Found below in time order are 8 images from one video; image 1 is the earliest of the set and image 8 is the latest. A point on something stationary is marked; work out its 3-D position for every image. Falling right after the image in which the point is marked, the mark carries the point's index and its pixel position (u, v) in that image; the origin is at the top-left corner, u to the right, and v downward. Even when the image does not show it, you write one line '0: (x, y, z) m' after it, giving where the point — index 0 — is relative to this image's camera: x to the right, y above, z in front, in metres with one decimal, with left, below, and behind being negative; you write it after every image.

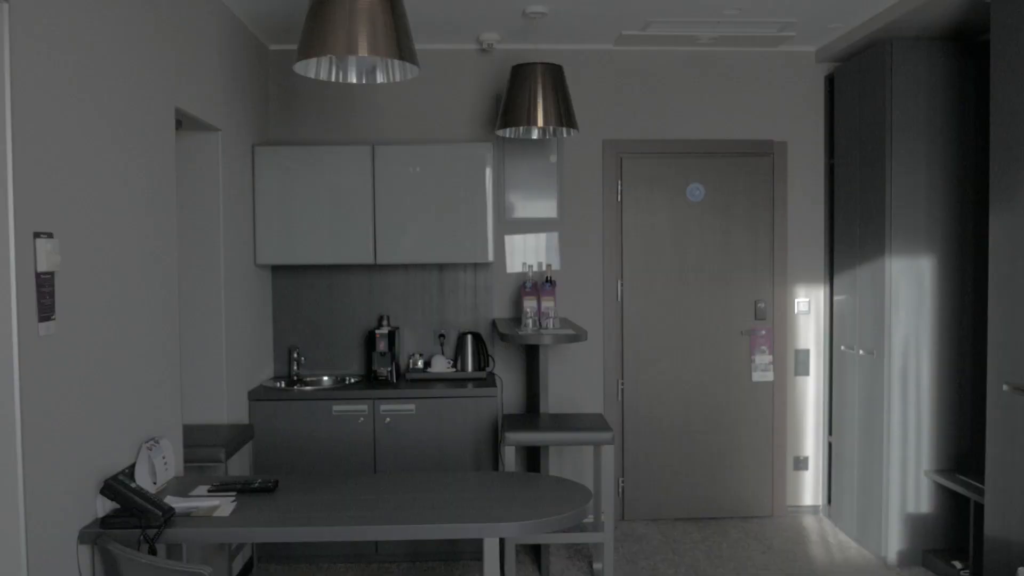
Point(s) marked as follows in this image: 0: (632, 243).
0: (+0.5, +0.2, +4.2) m
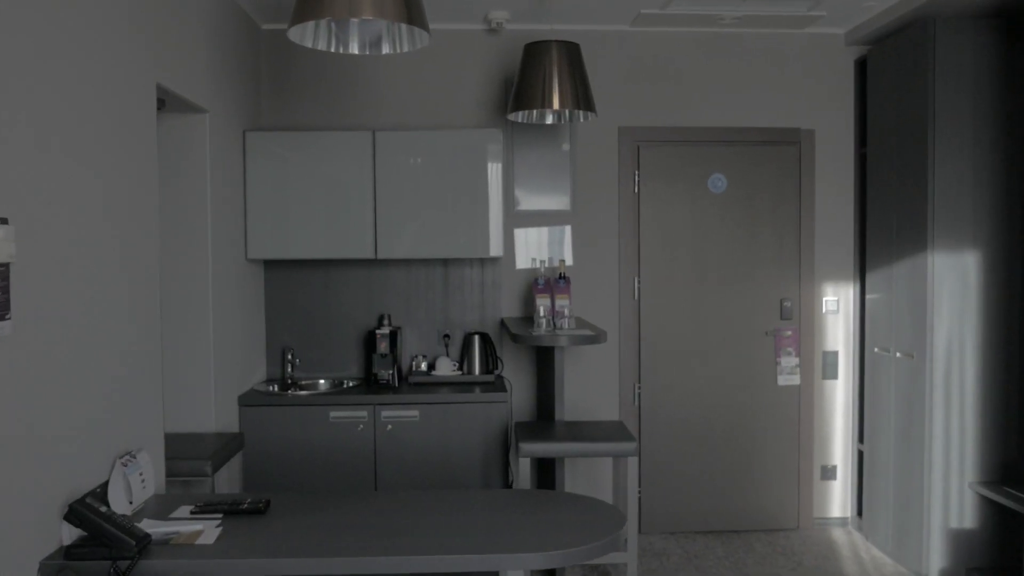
0: (+0.5, +0.2, +4.0) m
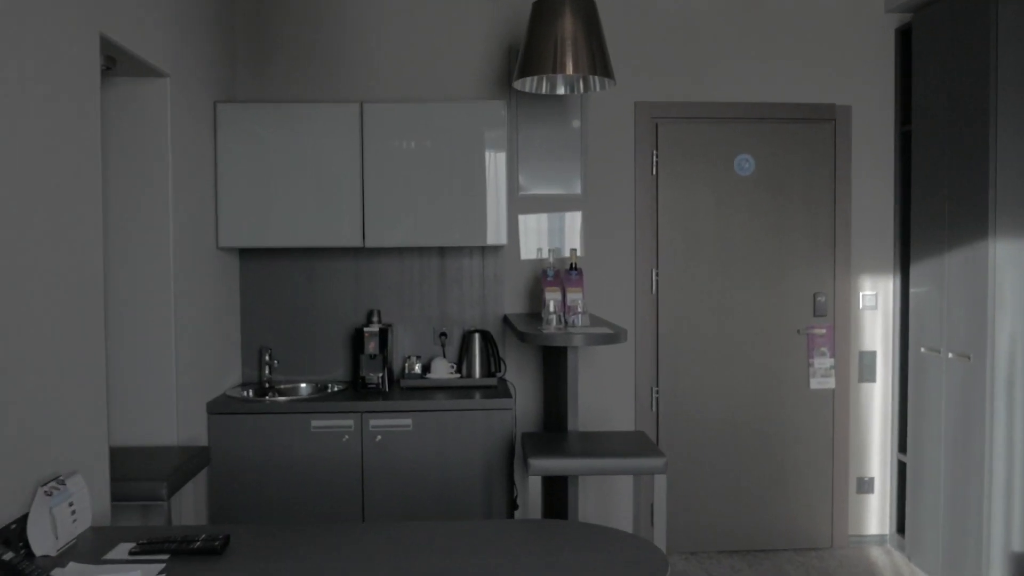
0: (+0.6, +0.2, +3.6) m
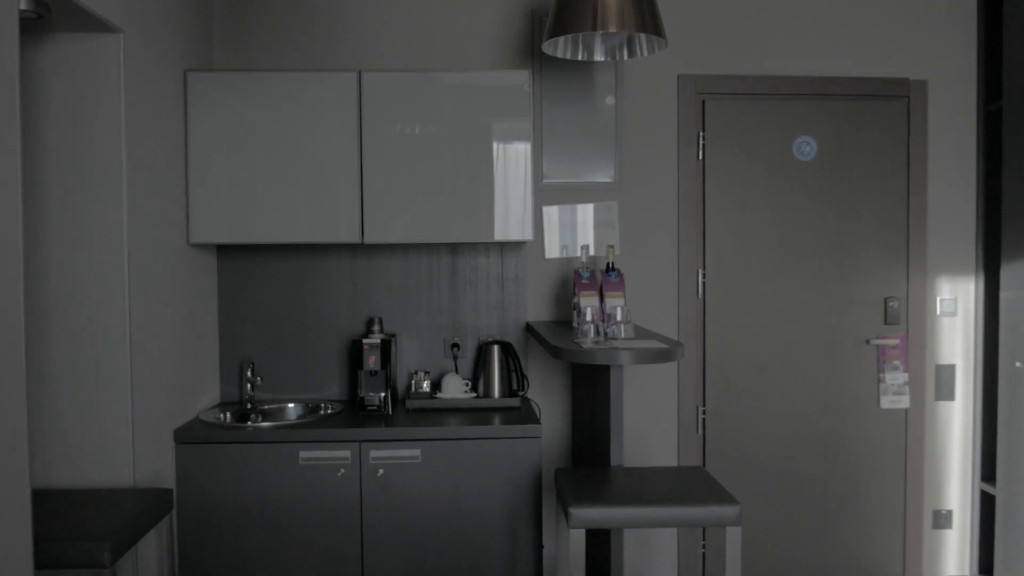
0: (+0.6, +0.2, +3.1) m
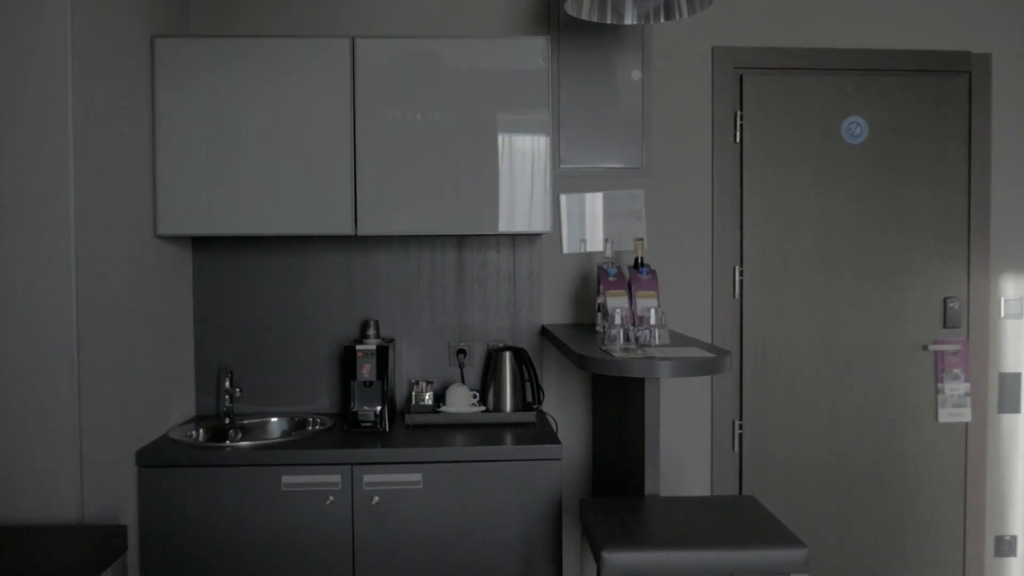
0: (+0.7, +0.2, +2.7) m
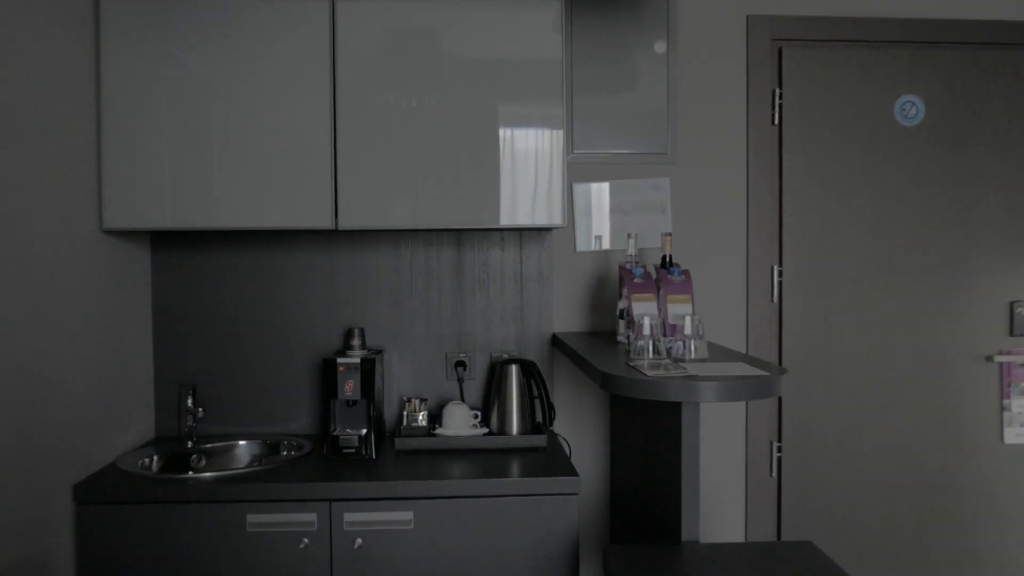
0: (+0.7, +0.2, +2.4) m
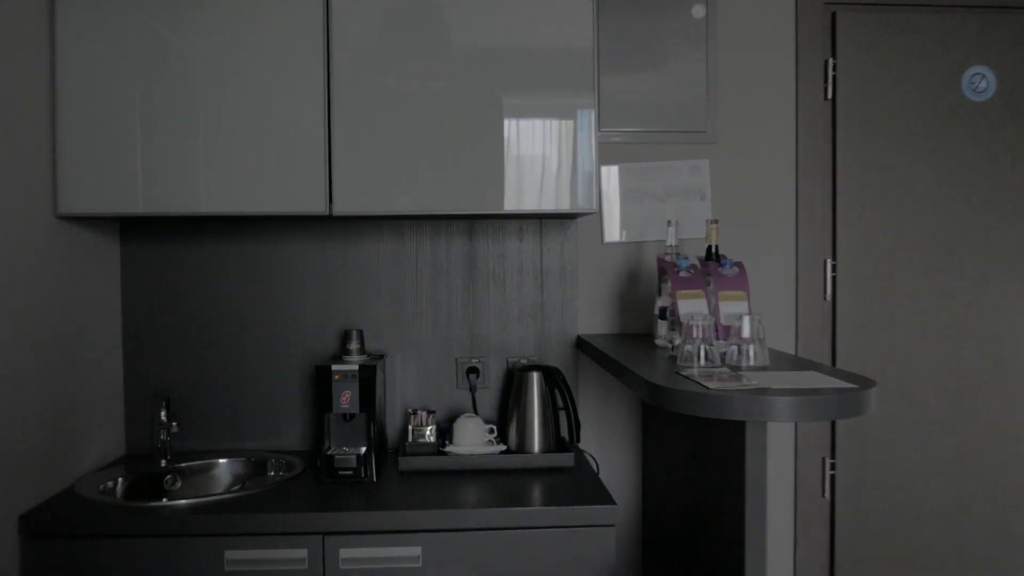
0: (+0.7, +0.2, +2.1) m
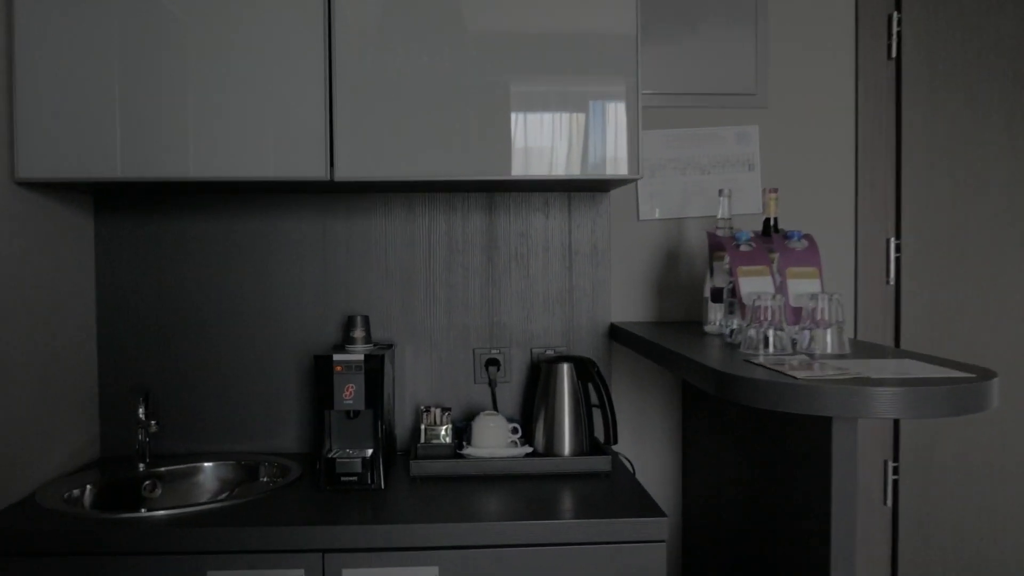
0: (+0.8, +0.2, +1.9) m
